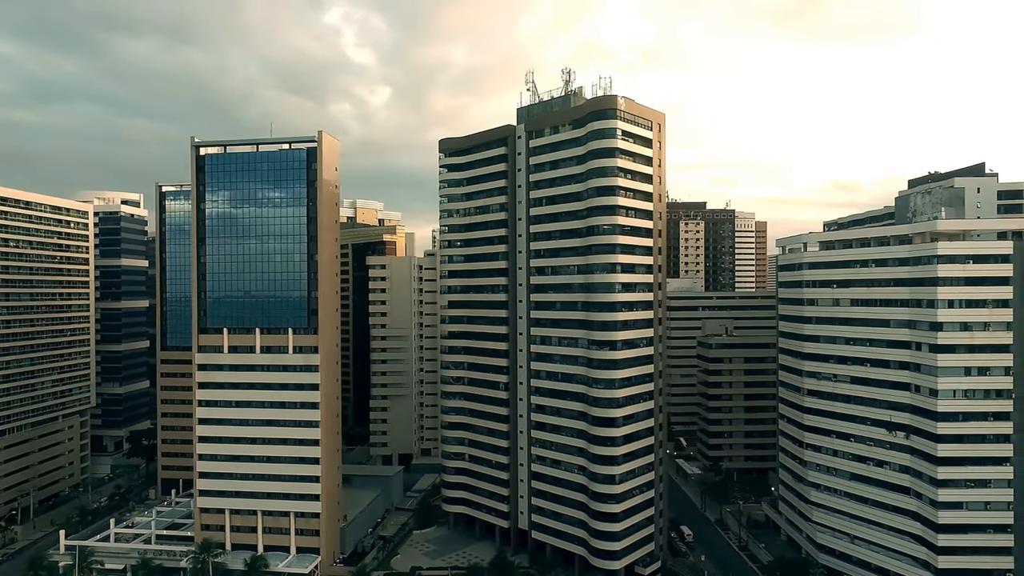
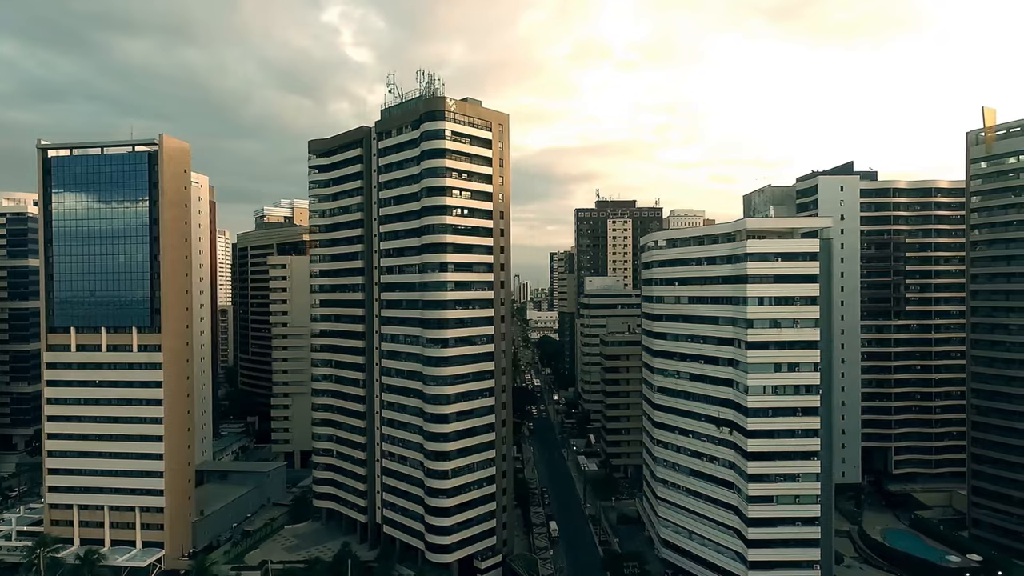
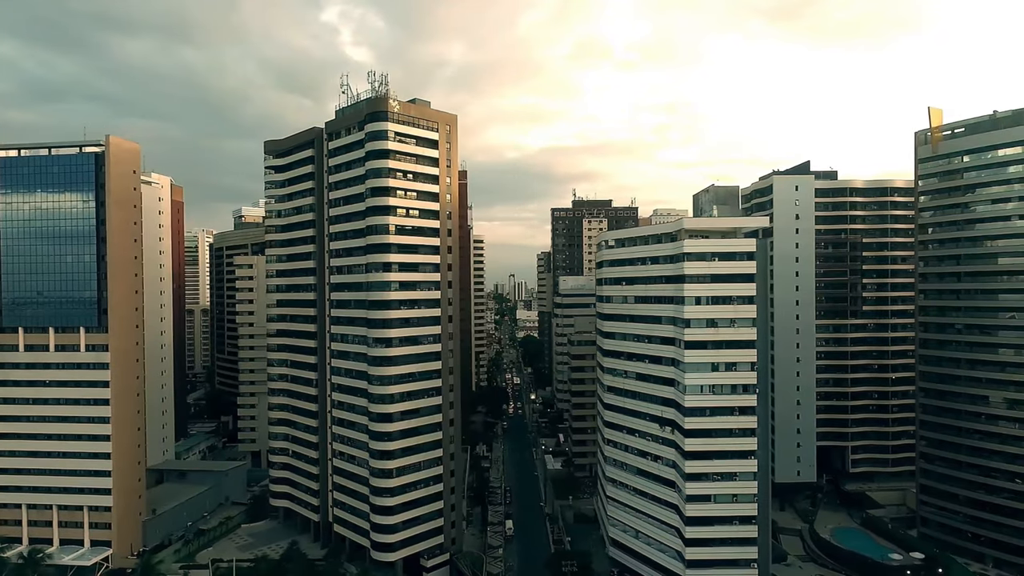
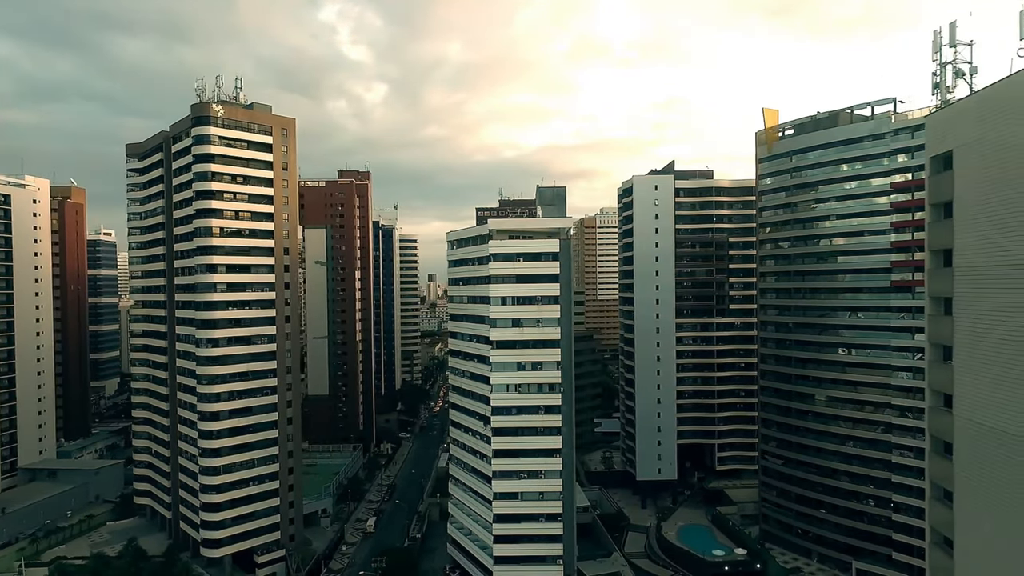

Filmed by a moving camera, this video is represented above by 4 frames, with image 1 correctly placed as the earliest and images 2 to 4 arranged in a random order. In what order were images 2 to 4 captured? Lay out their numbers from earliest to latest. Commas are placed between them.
2, 3, 4
